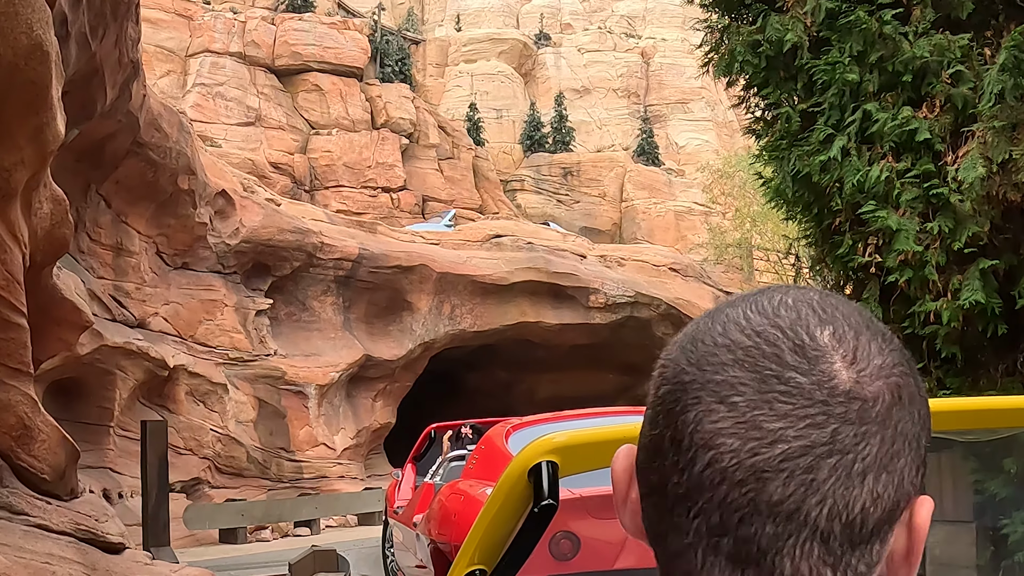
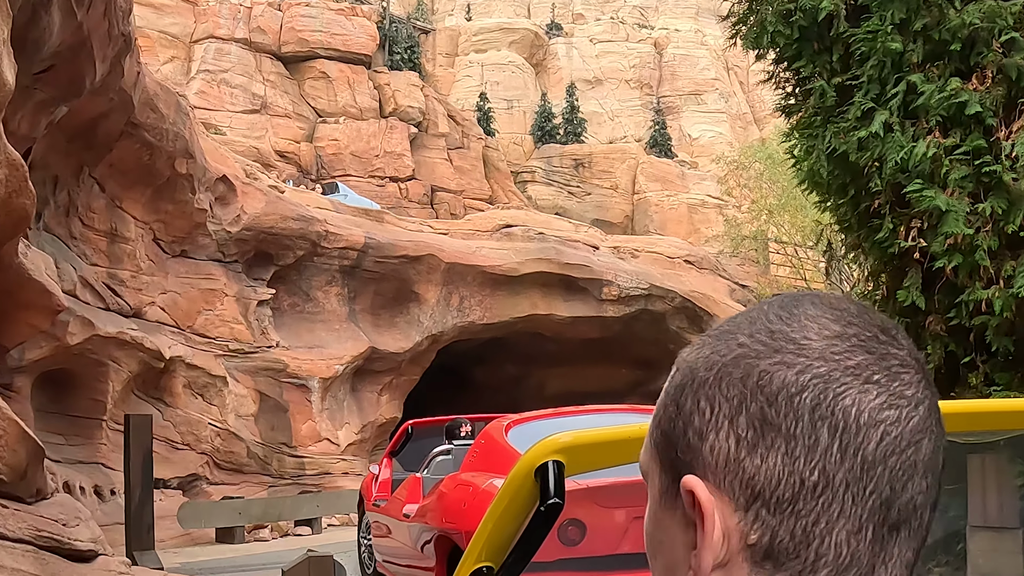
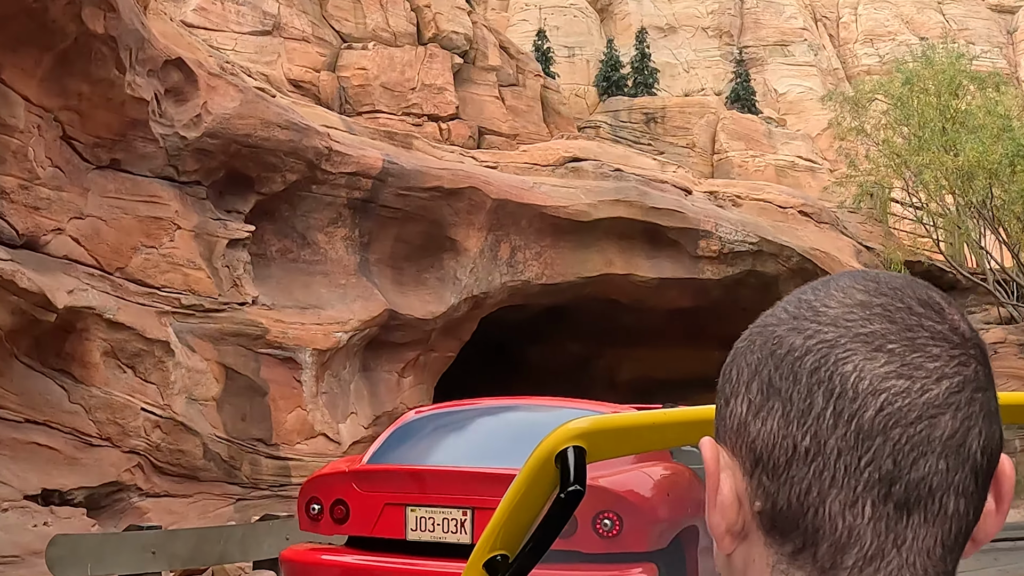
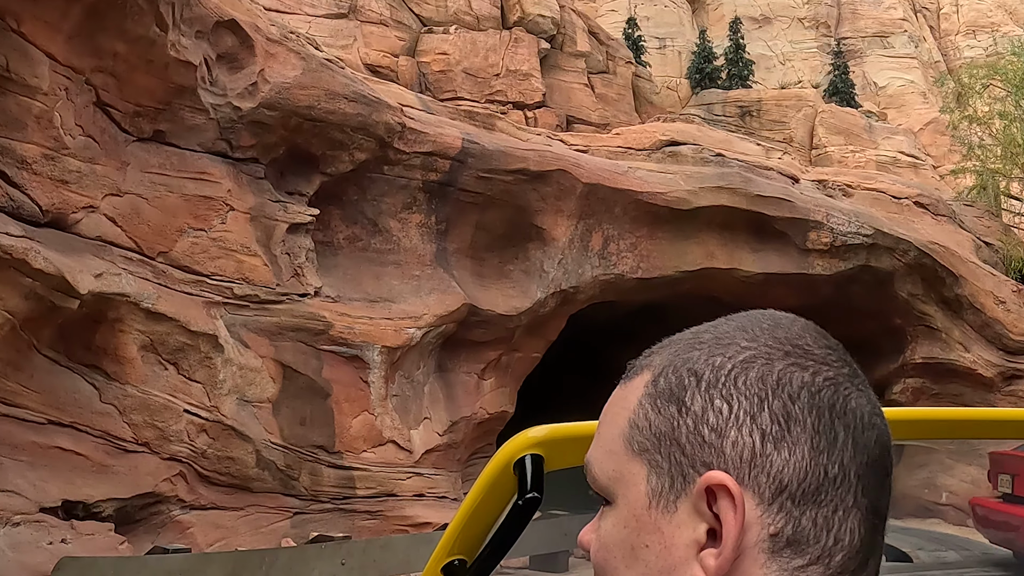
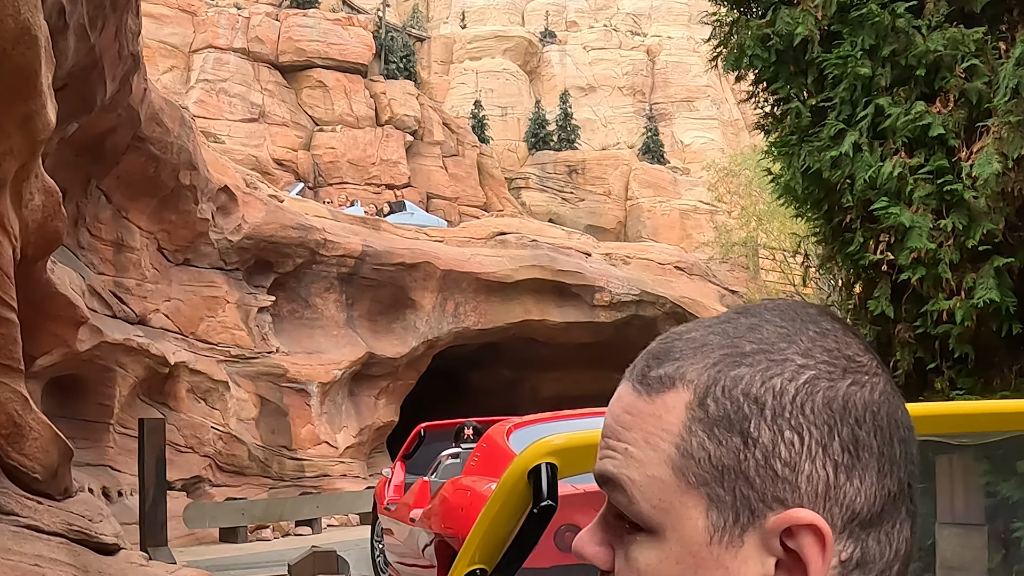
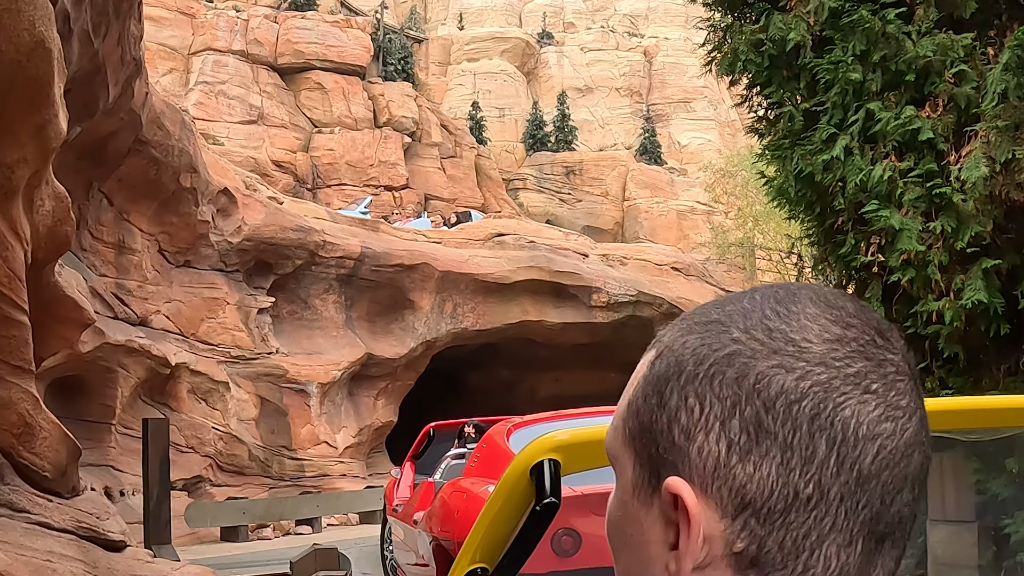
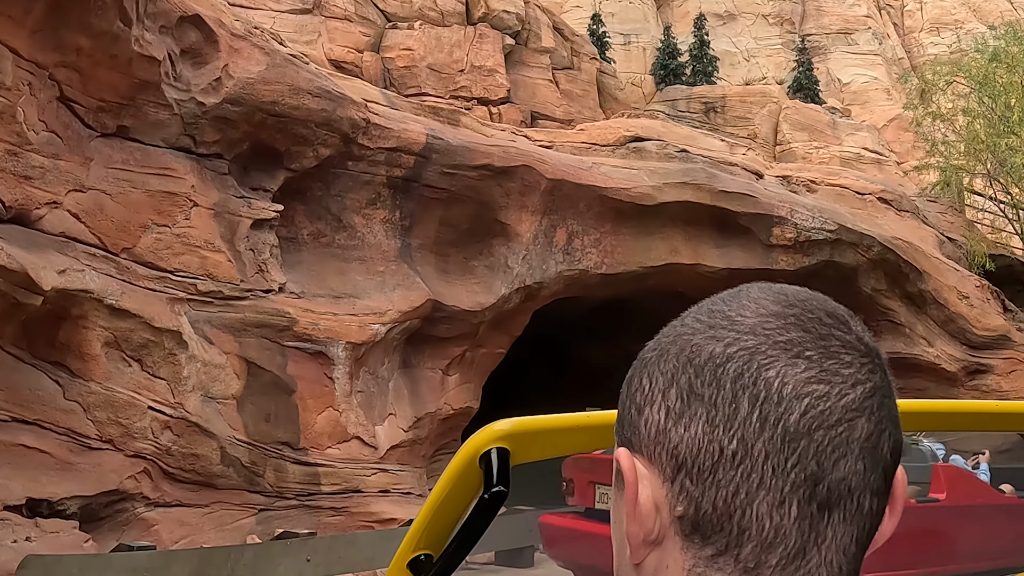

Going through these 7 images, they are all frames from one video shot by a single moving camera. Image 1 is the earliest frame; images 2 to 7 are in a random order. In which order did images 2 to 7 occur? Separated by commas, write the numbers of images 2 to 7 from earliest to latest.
6, 5, 2, 3, 7, 4
